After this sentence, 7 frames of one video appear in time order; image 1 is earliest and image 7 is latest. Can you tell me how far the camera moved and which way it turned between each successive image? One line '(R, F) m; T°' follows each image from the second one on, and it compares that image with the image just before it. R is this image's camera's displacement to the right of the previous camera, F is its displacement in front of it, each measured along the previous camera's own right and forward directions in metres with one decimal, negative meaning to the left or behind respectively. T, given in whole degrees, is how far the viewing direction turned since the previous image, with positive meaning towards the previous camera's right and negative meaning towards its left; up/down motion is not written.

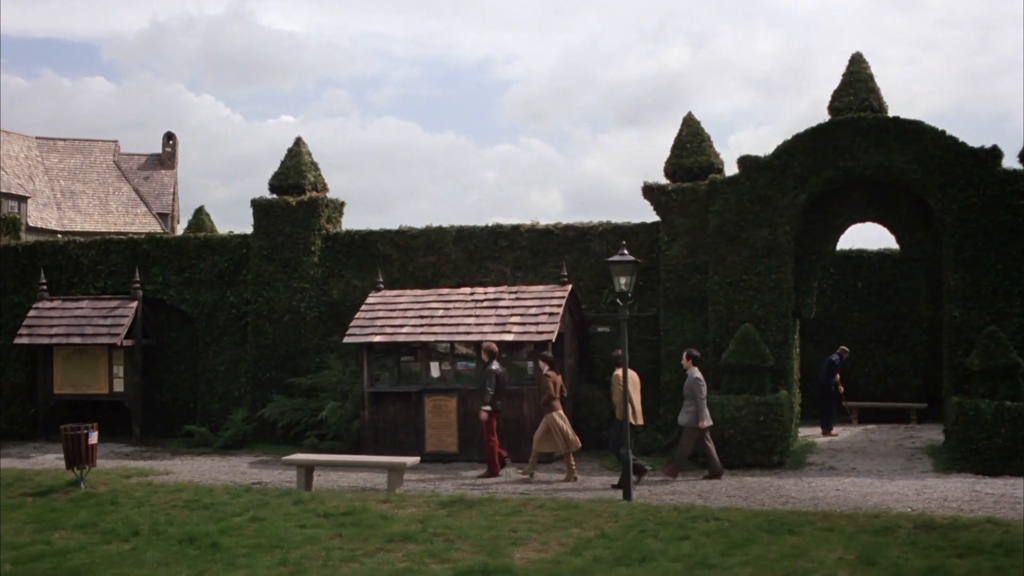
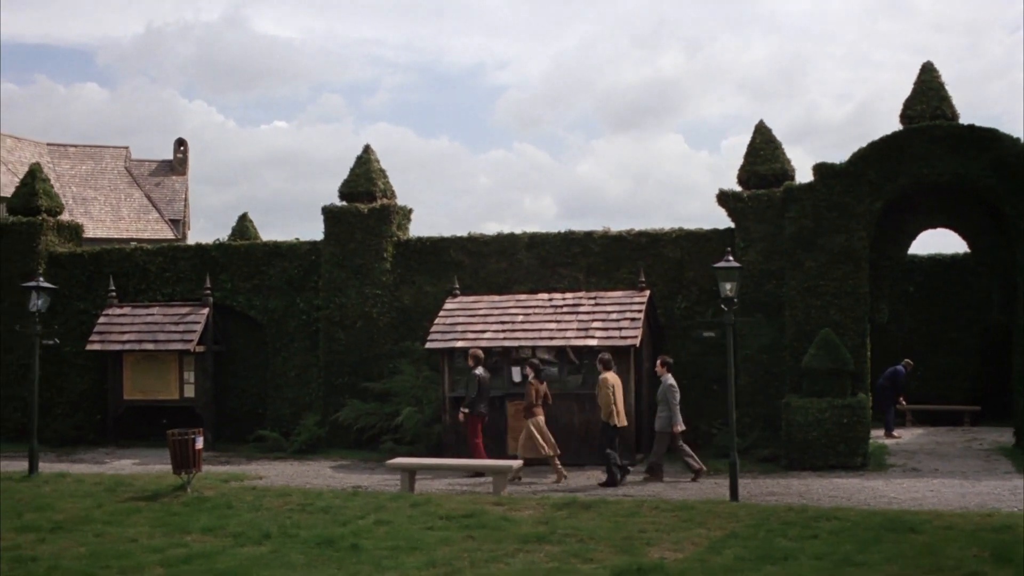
(-1.4, -0.2) m; +1°
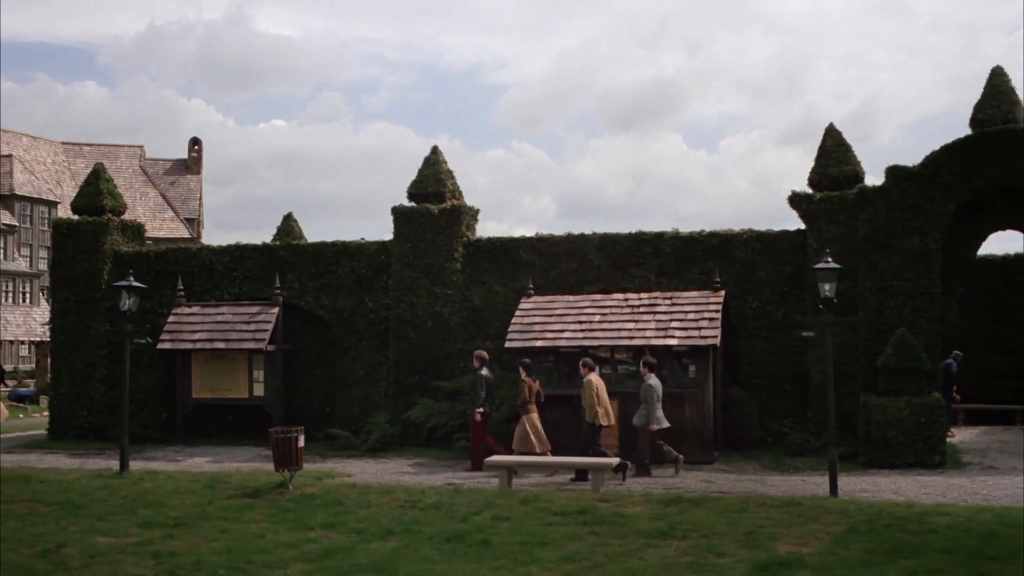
(-1.3, -0.2) m; +1°
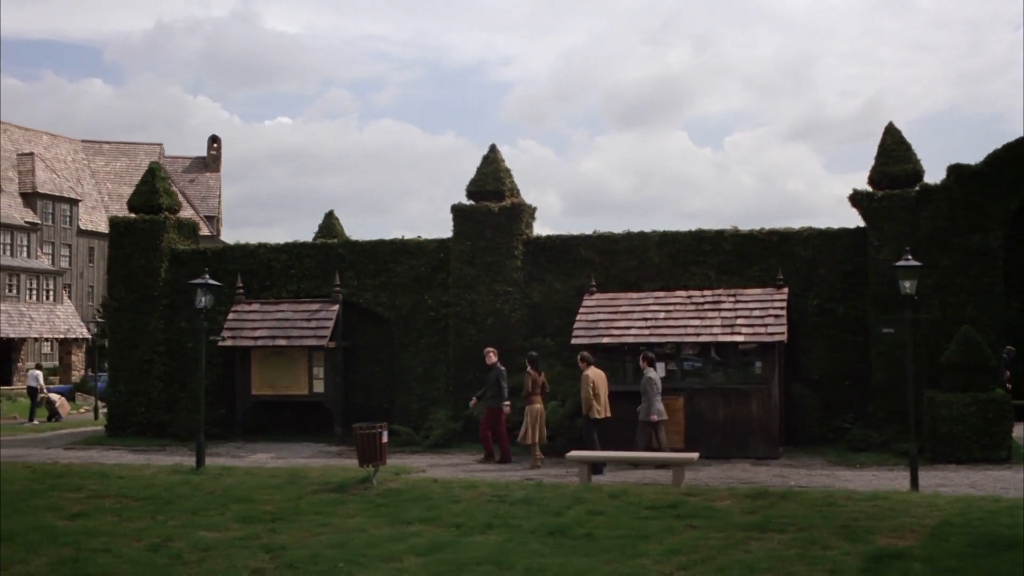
(-1.0, -0.2) m; 0°
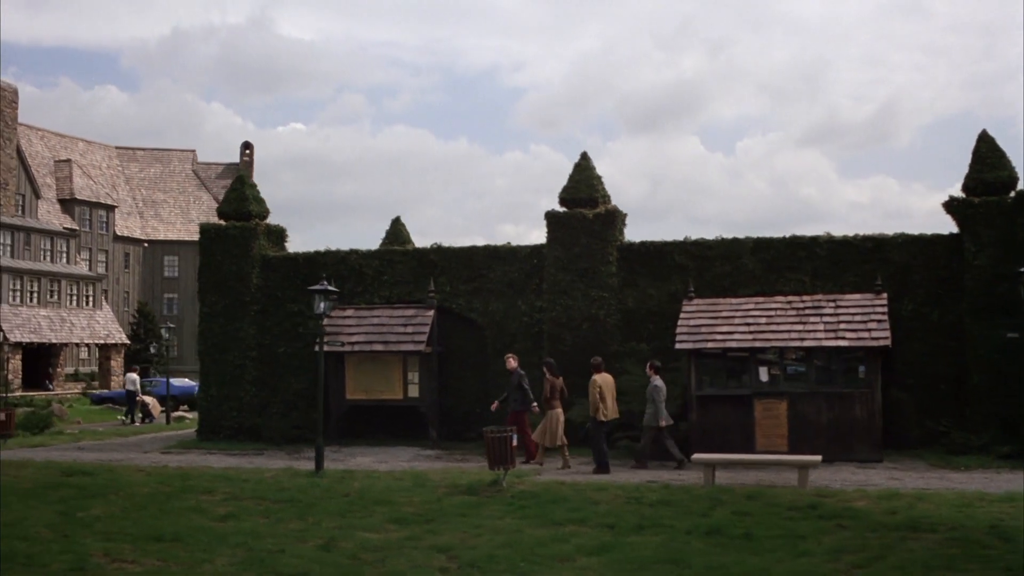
(-1.5, -0.3) m; 0°
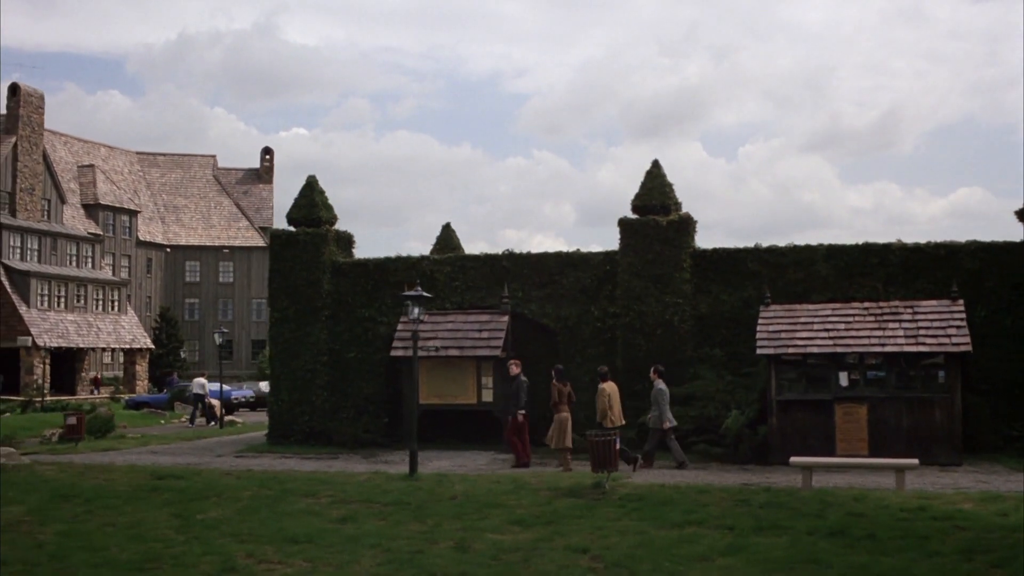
(-1.4, -0.3) m; 0°
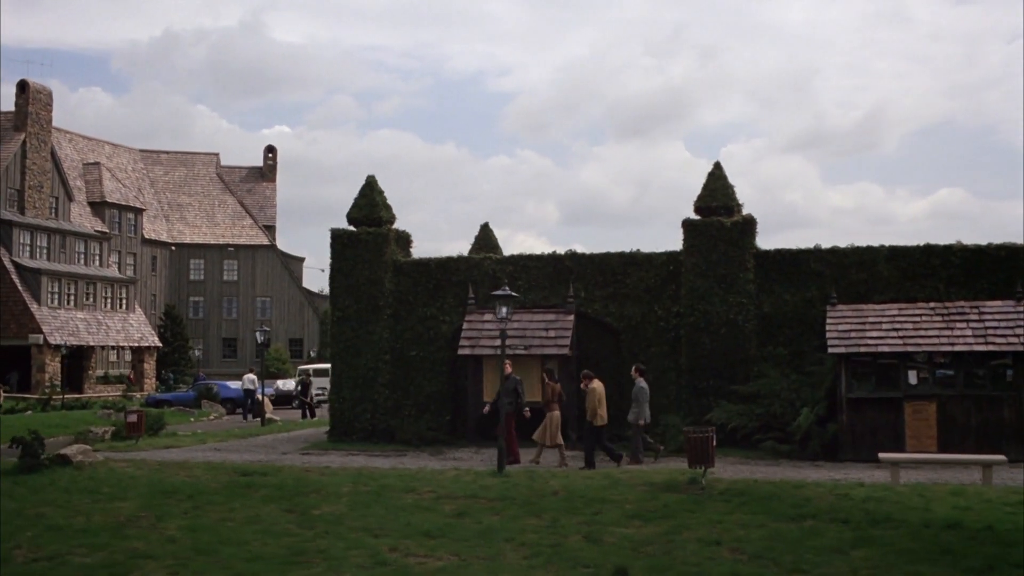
(-1.6, -0.3) m; +1°
